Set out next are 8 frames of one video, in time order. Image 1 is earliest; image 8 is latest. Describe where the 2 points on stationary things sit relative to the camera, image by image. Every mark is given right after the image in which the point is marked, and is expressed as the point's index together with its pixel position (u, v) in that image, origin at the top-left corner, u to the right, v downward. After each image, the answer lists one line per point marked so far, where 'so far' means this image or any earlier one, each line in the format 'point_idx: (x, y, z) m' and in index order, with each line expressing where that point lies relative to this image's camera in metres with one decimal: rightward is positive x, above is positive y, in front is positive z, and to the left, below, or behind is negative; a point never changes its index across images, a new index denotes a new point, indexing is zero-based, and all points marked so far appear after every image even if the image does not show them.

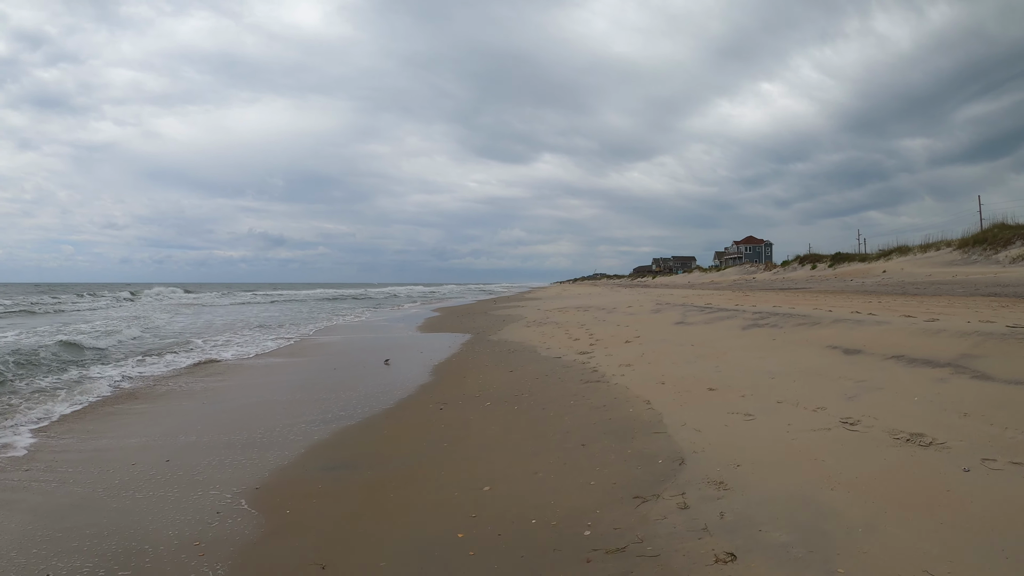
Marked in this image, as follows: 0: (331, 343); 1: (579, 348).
0: (-5.3, -1.7, +13.8) m
1: (+1.2, -1.1, +8.5) m
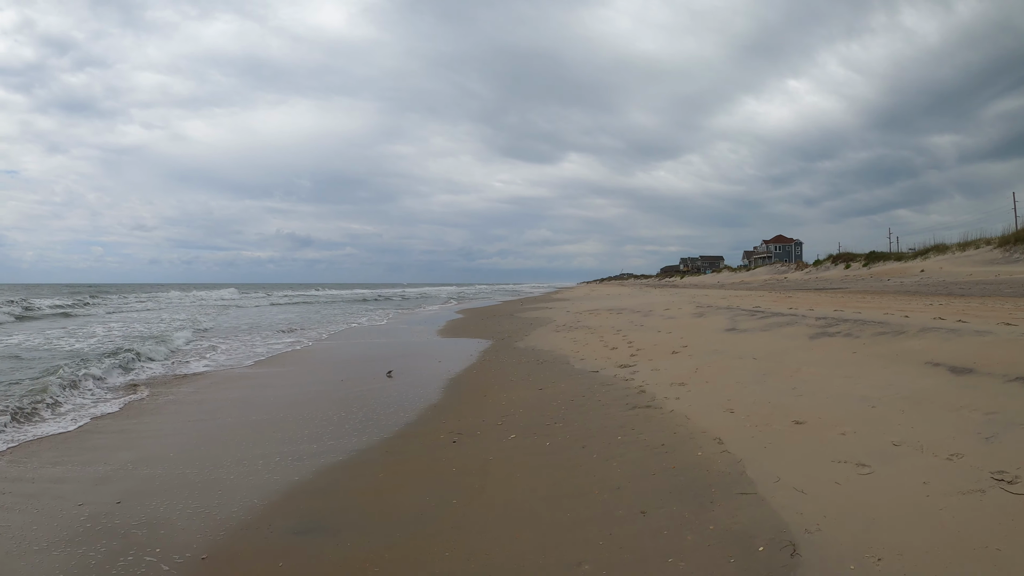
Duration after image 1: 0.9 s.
0: (-4.6, -1.7, +12.8) m
1: (+1.6, -1.1, +7.2) m
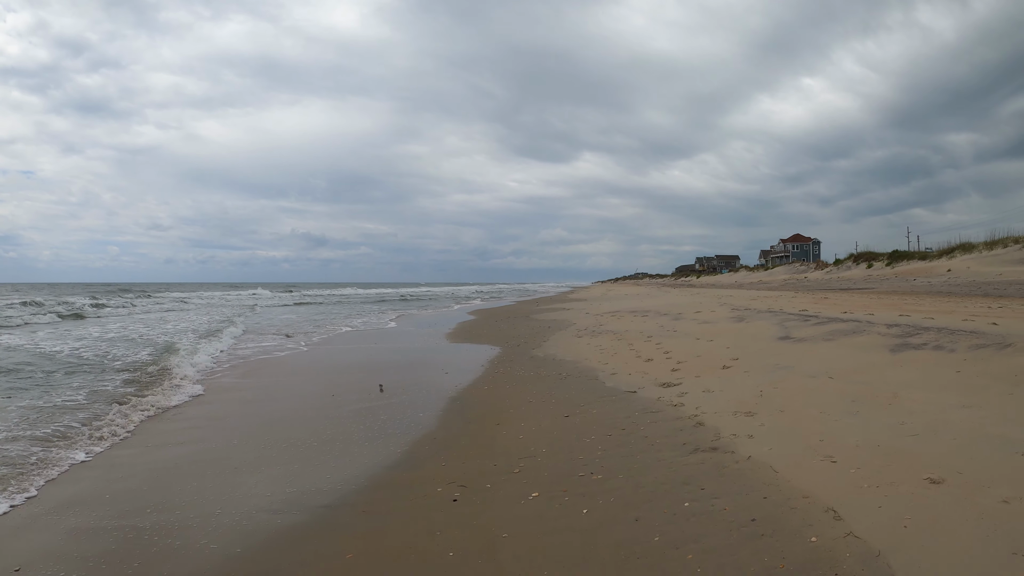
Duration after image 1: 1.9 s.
0: (-4.3, -1.7, +11.8) m
1: (+1.8, -1.1, +6.0) m
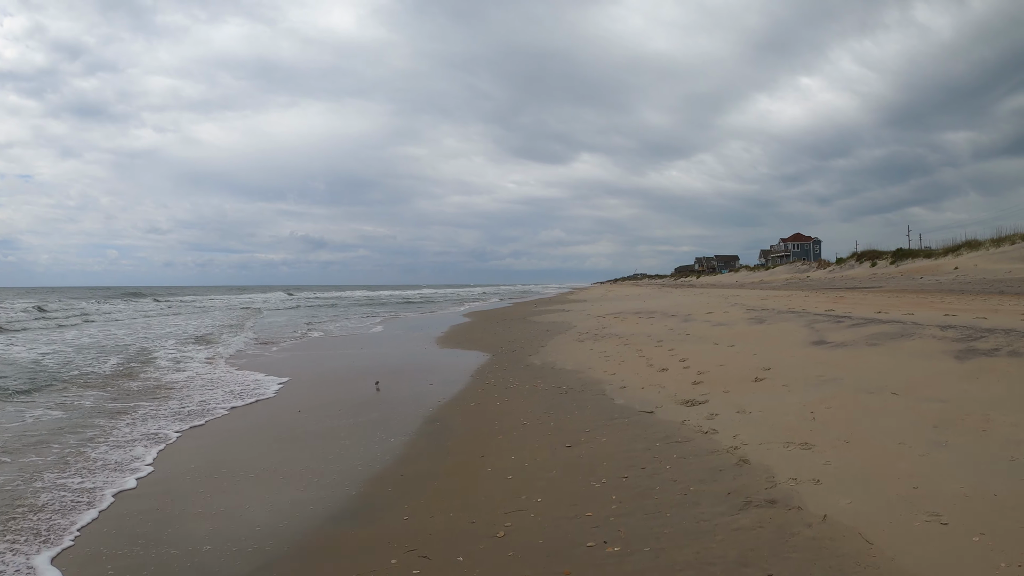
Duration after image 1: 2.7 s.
0: (-4.4, -1.8, +10.7) m
1: (+1.7, -1.1, +5.0) m
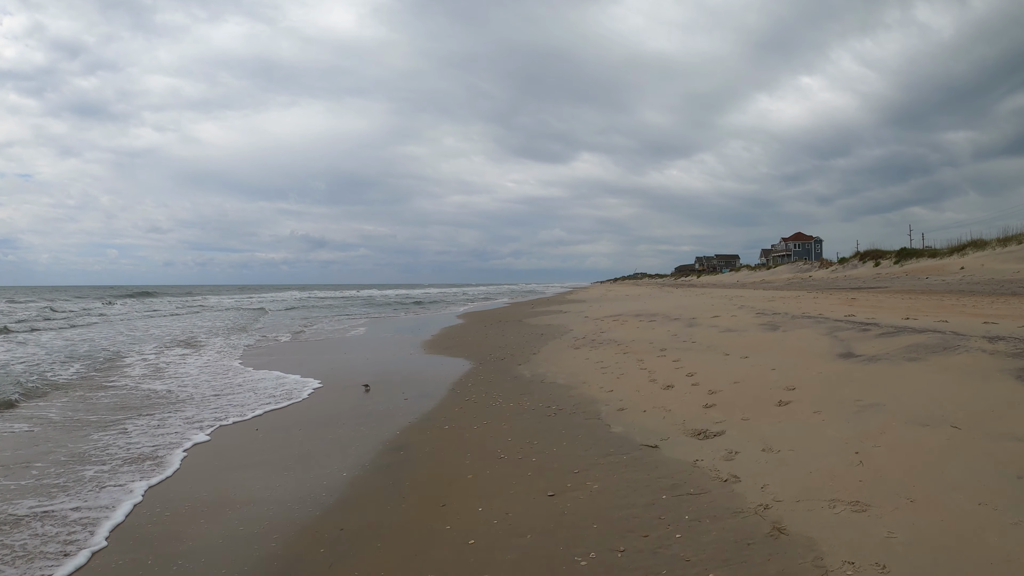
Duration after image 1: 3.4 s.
0: (-4.6, -1.8, +9.9) m
1: (+1.5, -1.2, +4.2) m
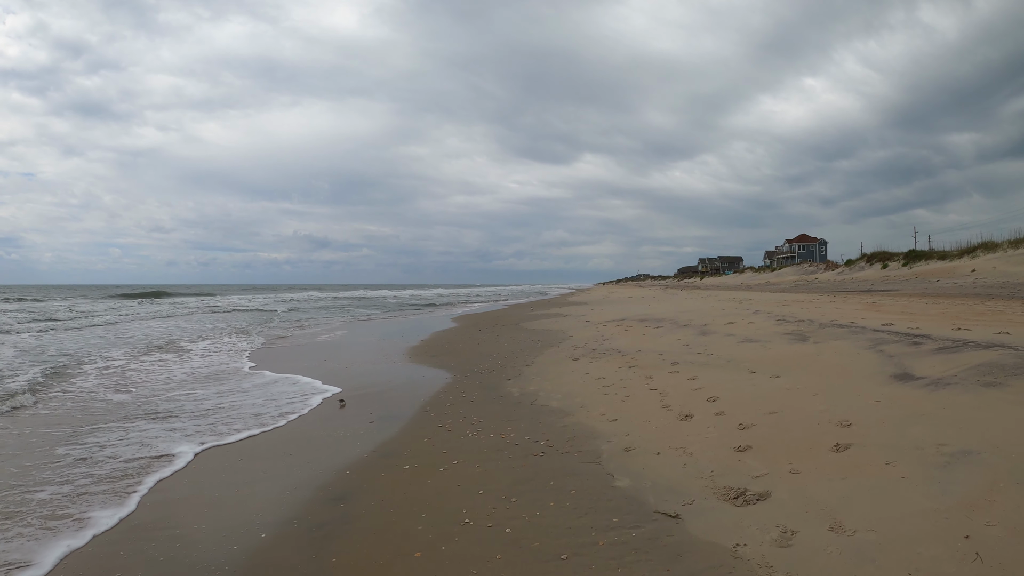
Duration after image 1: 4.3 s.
0: (-4.7, -1.8, +8.9) m
1: (+1.3, -1.2, +3.2) m
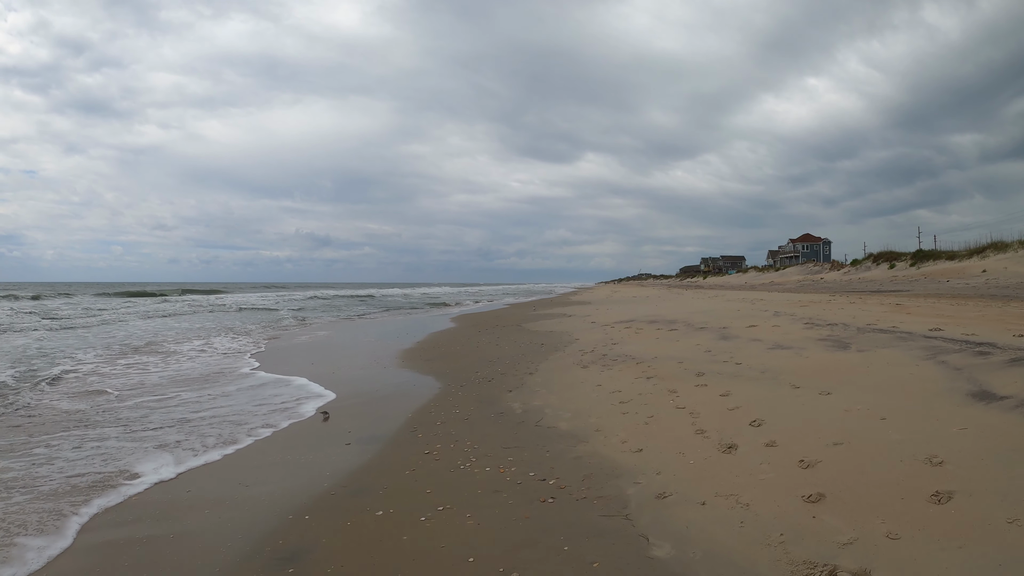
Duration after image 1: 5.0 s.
0: (-4.7, -1.8, +8.2) m
1: (+1.3, -1.2, +2.4) m
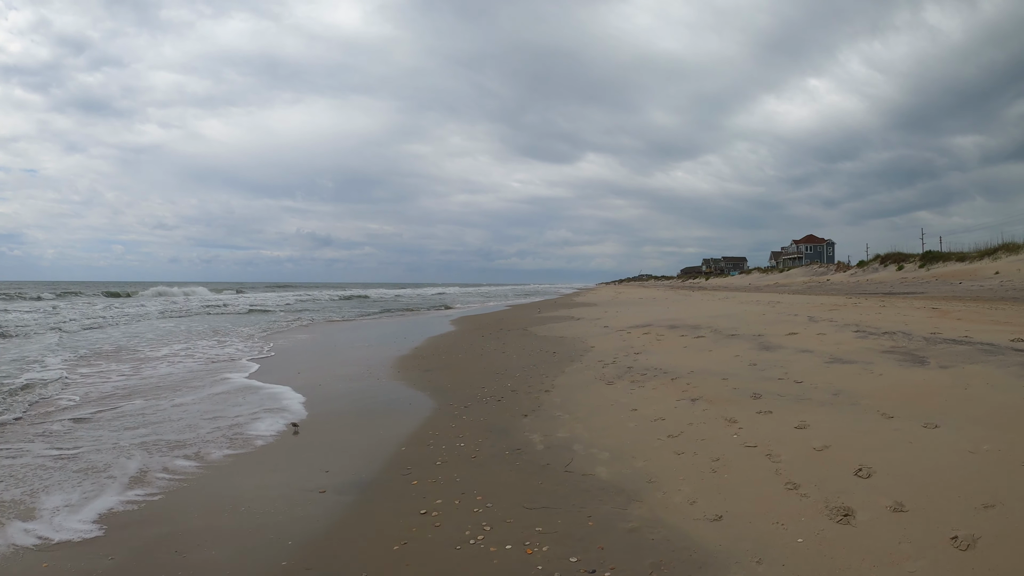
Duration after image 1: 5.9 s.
0: (-4.5, -1.8, +7.2) m
1: (+1.5, -1.3, +1.4) m
